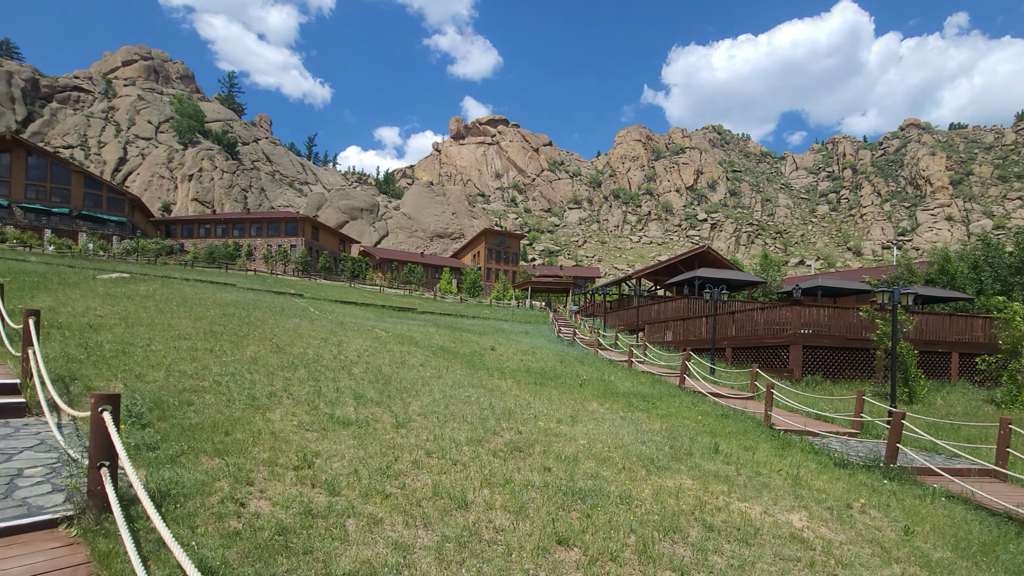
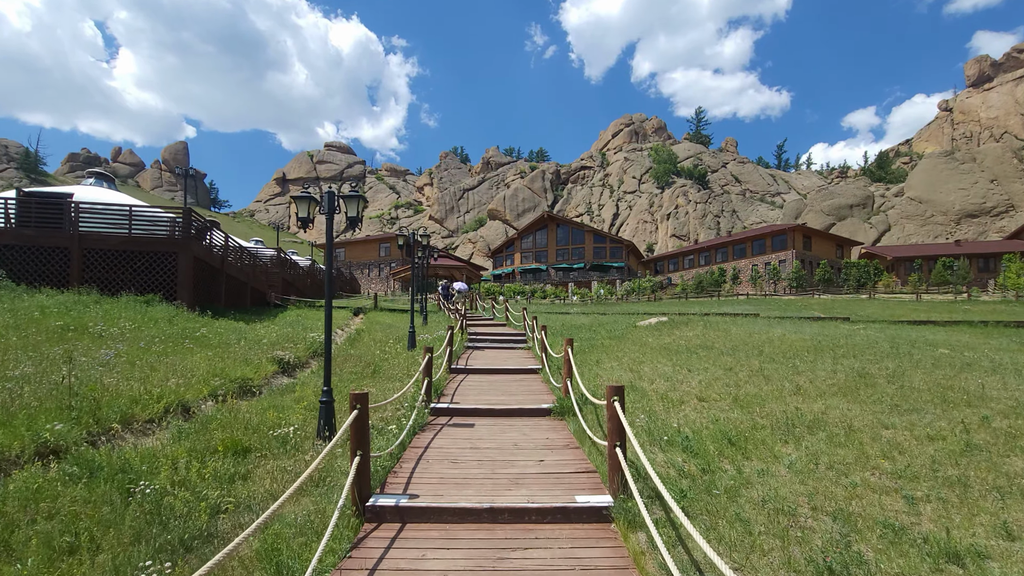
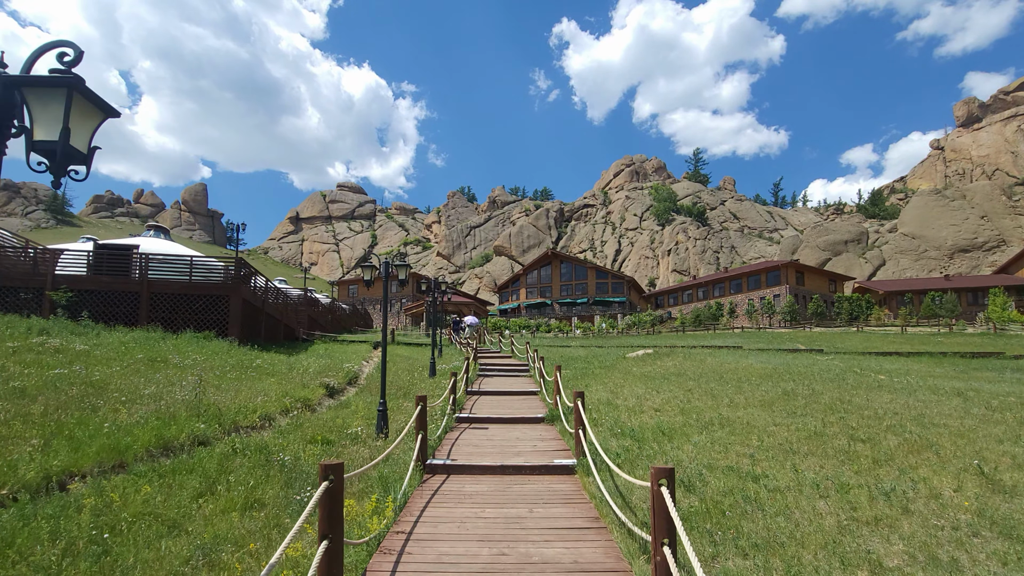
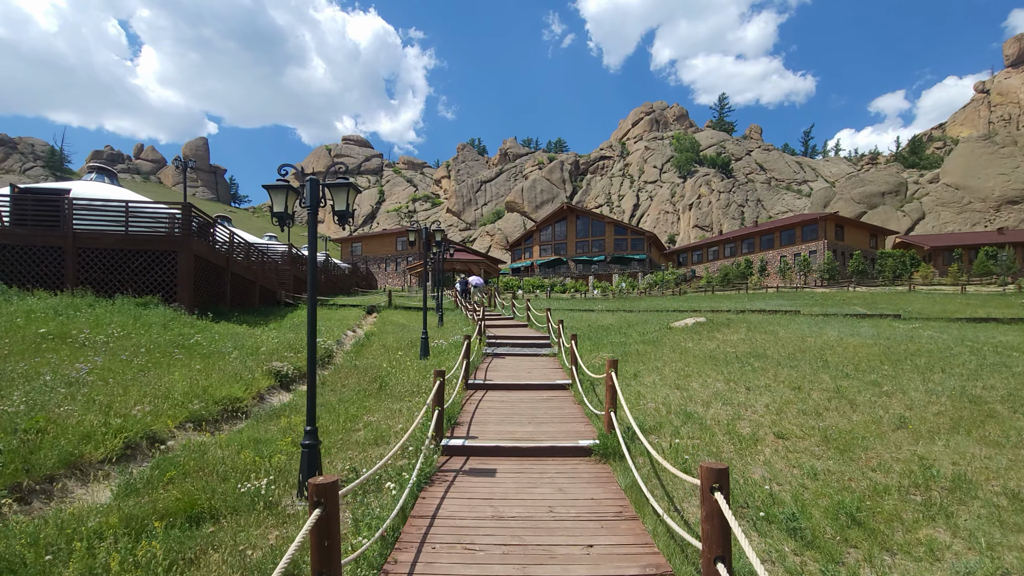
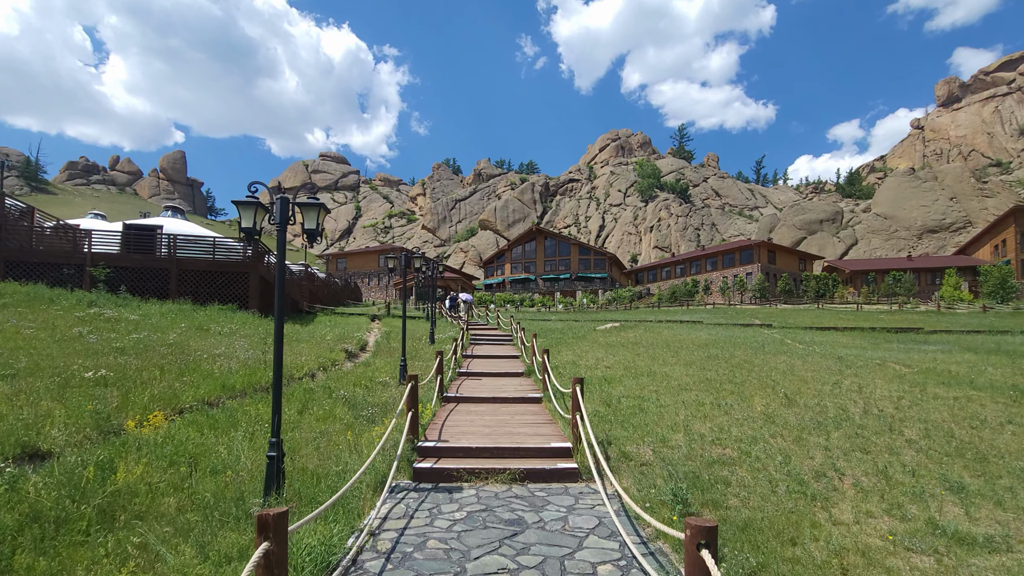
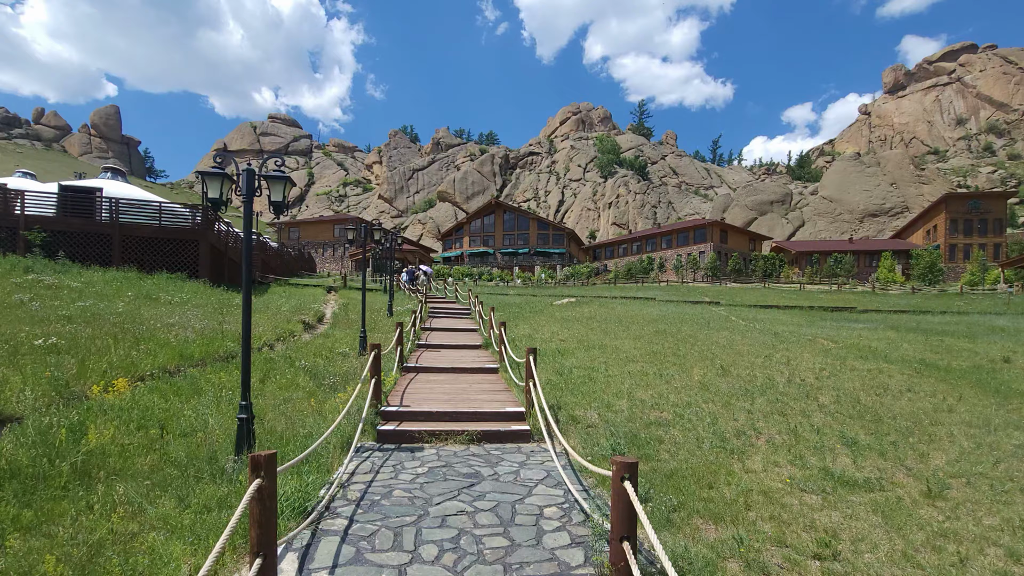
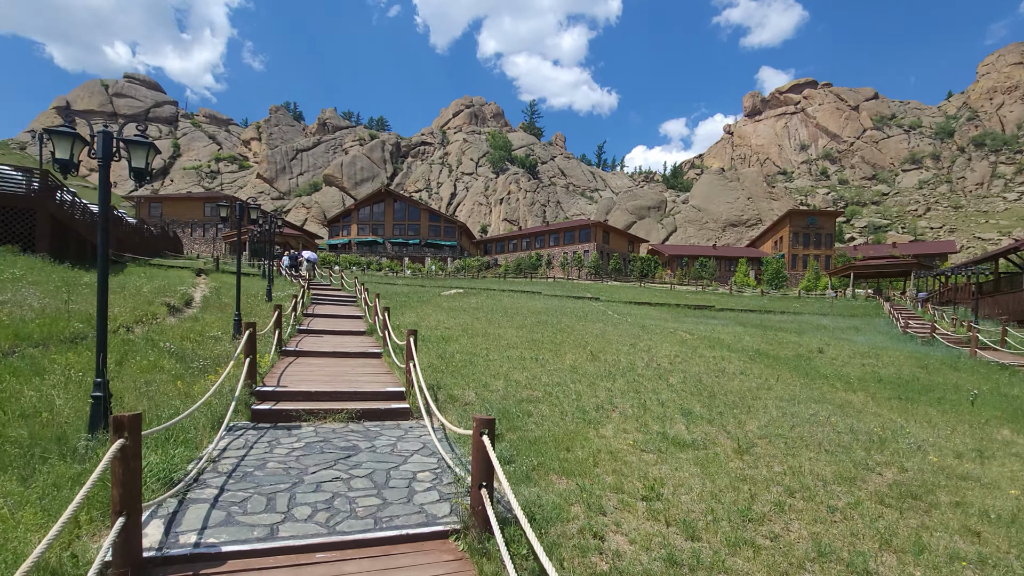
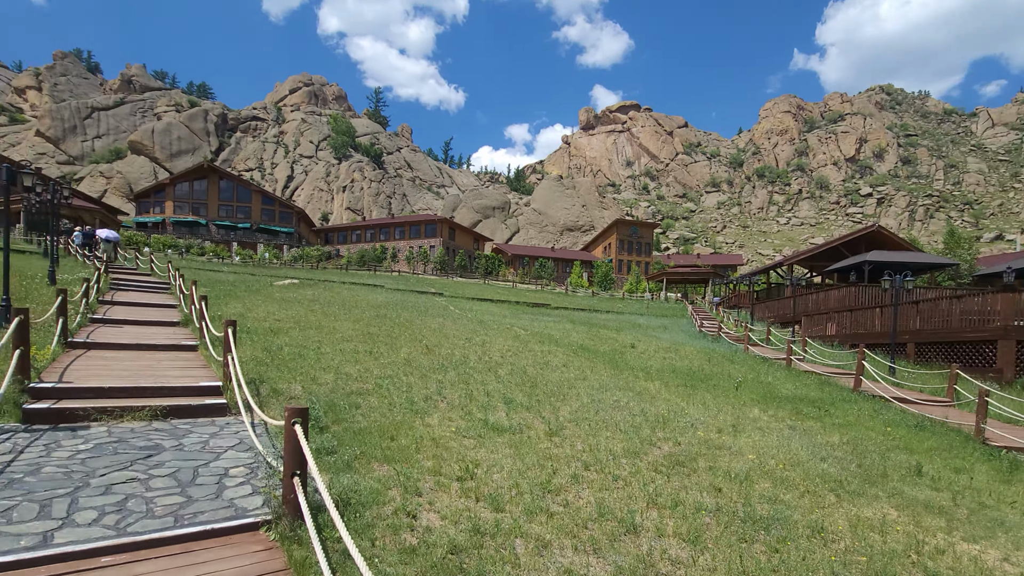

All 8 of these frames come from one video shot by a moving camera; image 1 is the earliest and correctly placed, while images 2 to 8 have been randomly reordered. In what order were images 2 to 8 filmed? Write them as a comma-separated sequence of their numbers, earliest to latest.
8, 7, 6, 5, 3, 2, 4
